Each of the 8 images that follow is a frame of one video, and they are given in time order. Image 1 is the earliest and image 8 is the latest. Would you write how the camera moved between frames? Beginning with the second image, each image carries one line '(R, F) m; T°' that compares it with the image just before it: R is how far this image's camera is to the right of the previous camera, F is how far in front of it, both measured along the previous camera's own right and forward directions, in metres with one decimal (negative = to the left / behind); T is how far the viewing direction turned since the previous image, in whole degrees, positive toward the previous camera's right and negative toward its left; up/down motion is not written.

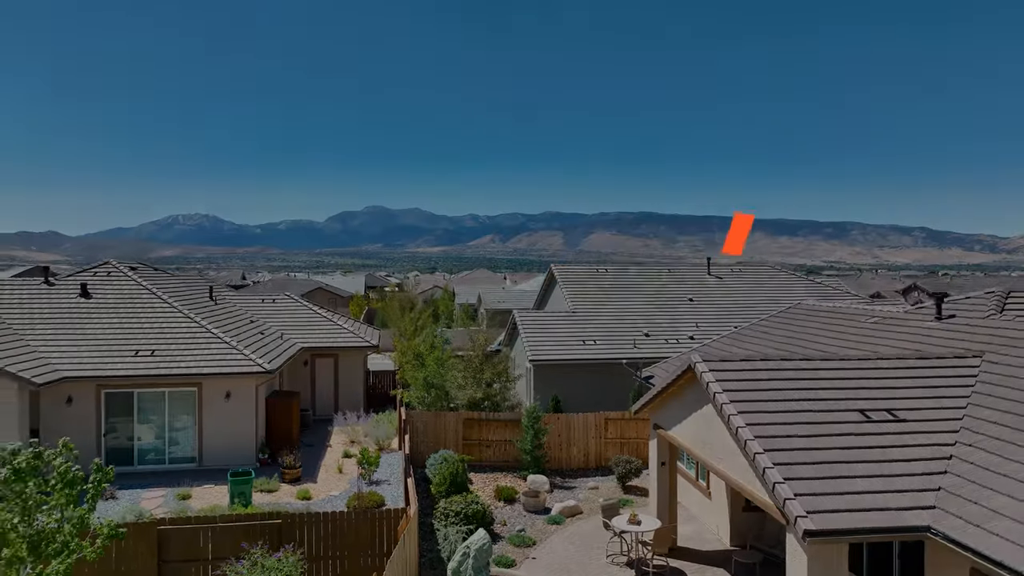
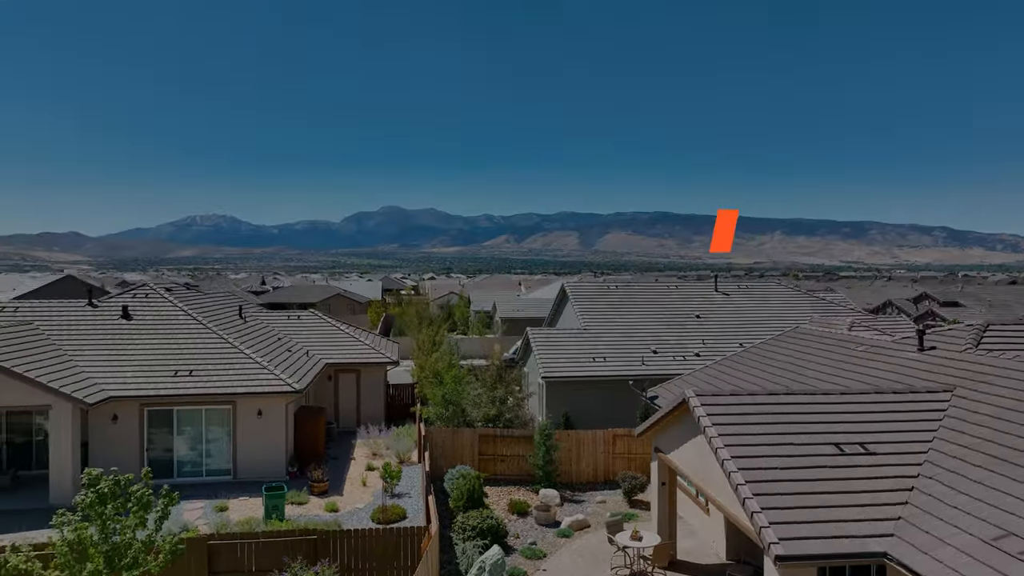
(0.0, -0.8) m; -1°
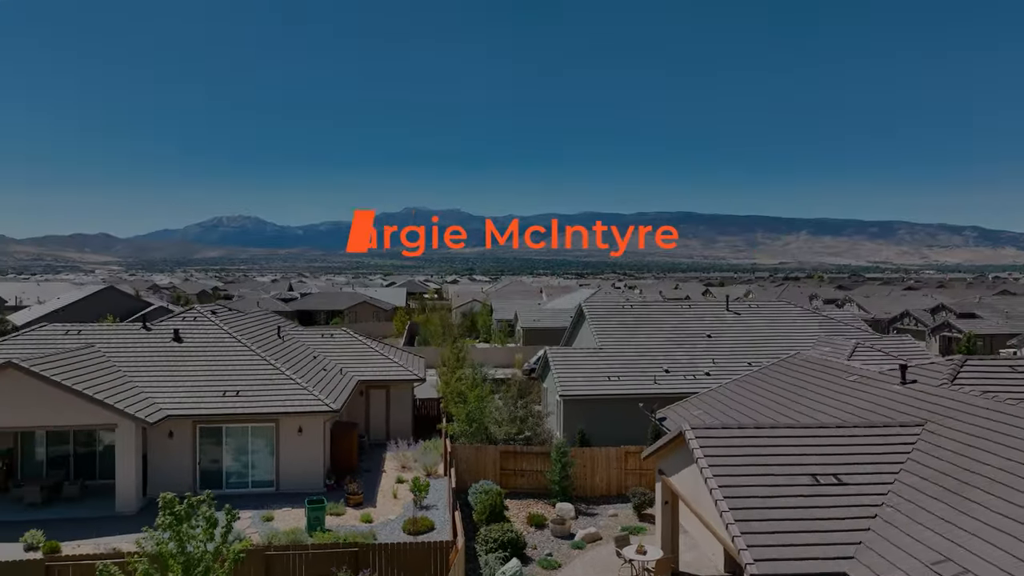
(+0.1, -1.2) m; -2°
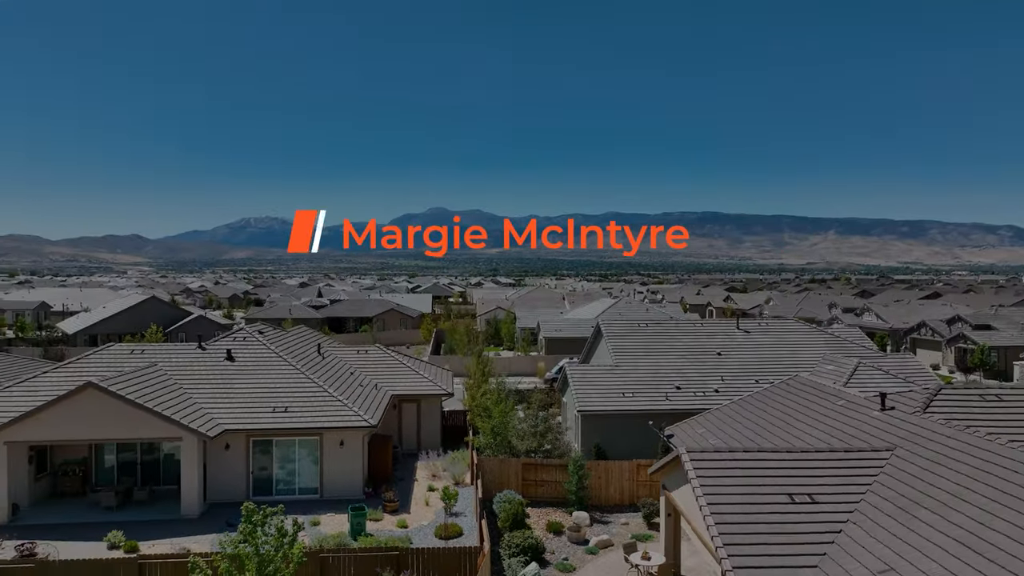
(+0.1, -1.5) m; -2°
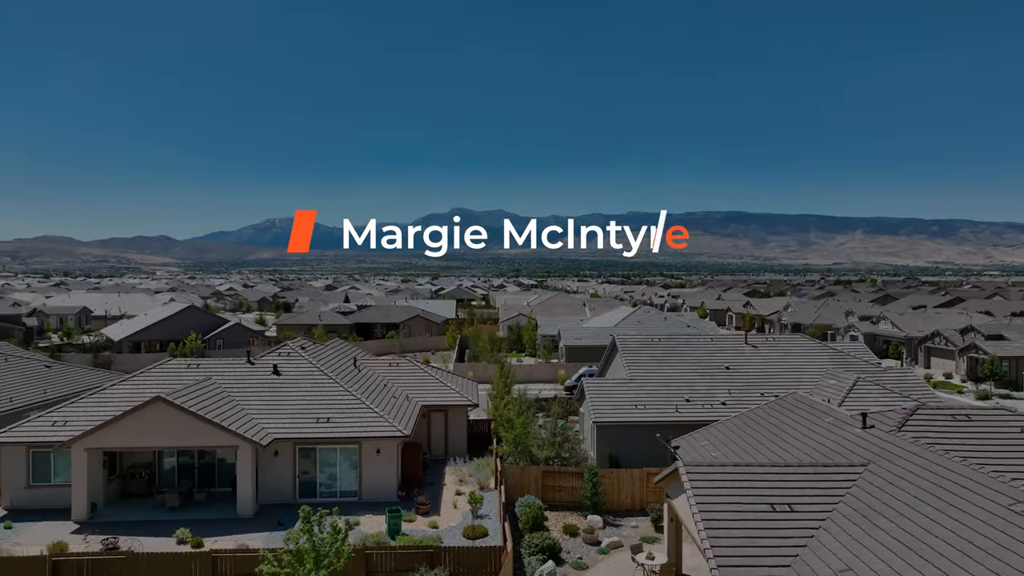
(+0.1, -1.7) m; -2°
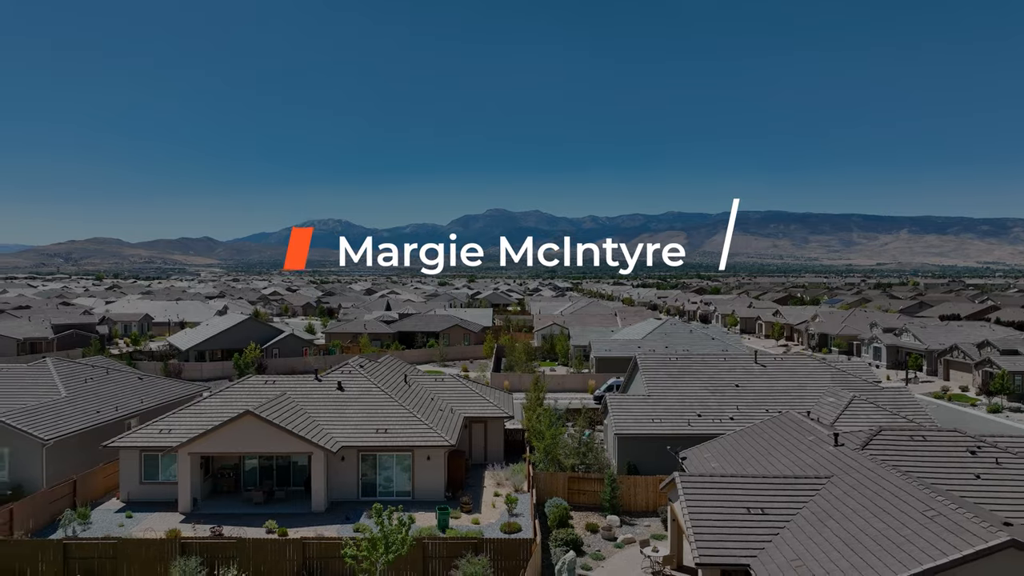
(+0.2, -3.1) m; -3°
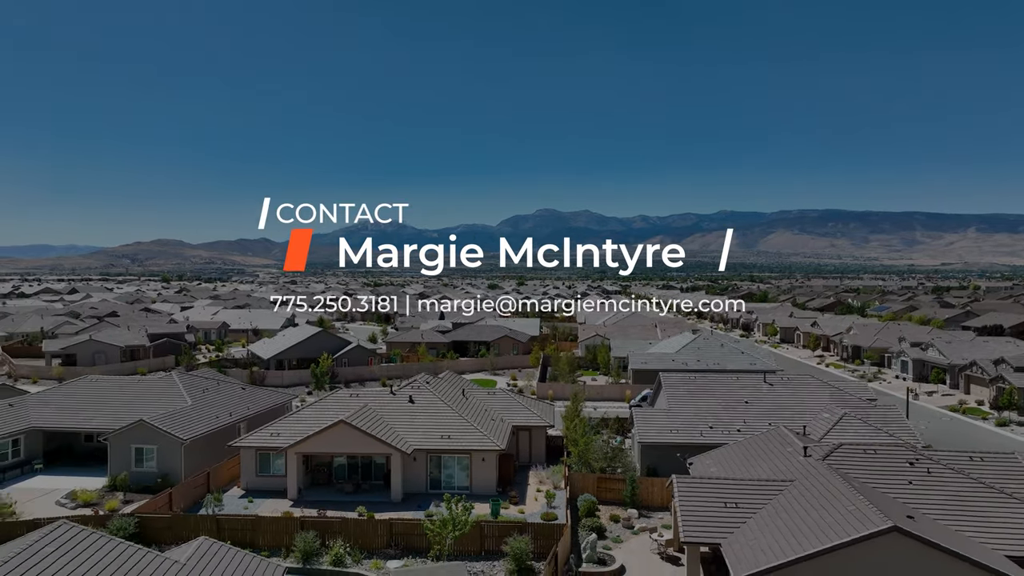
(+0.4, -4.9) m; -4°
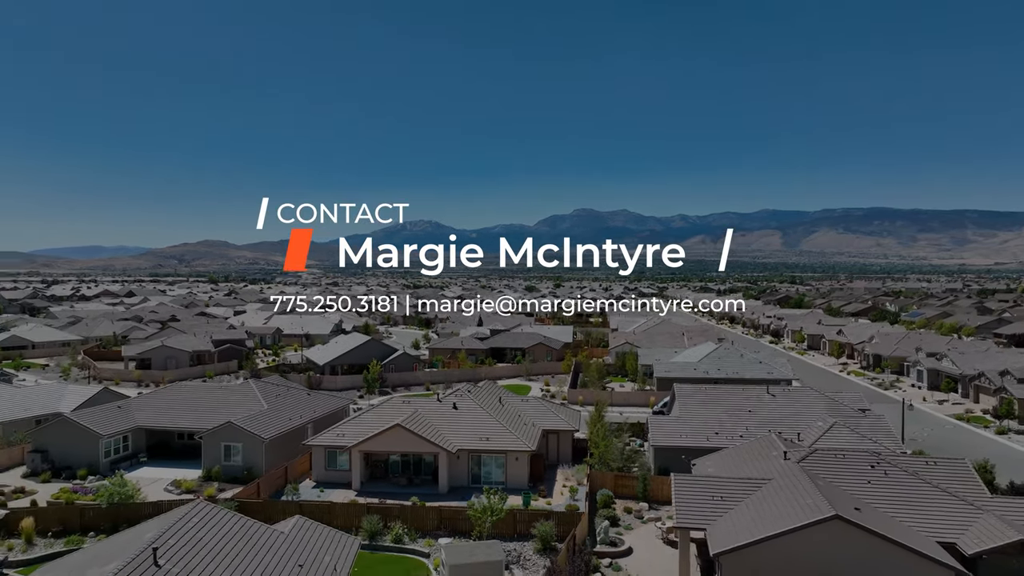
(+0.3, -4.5) m; -3°
